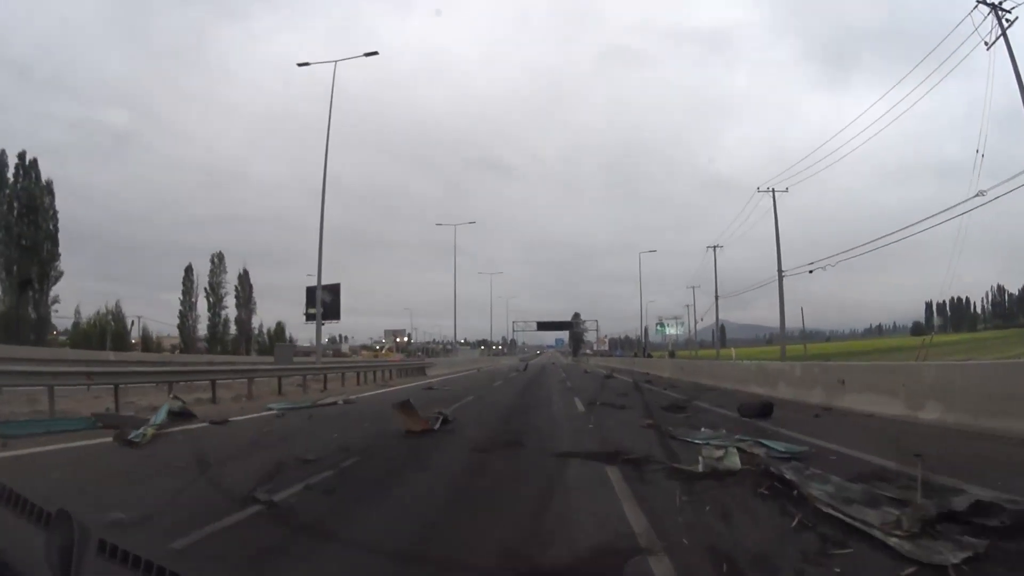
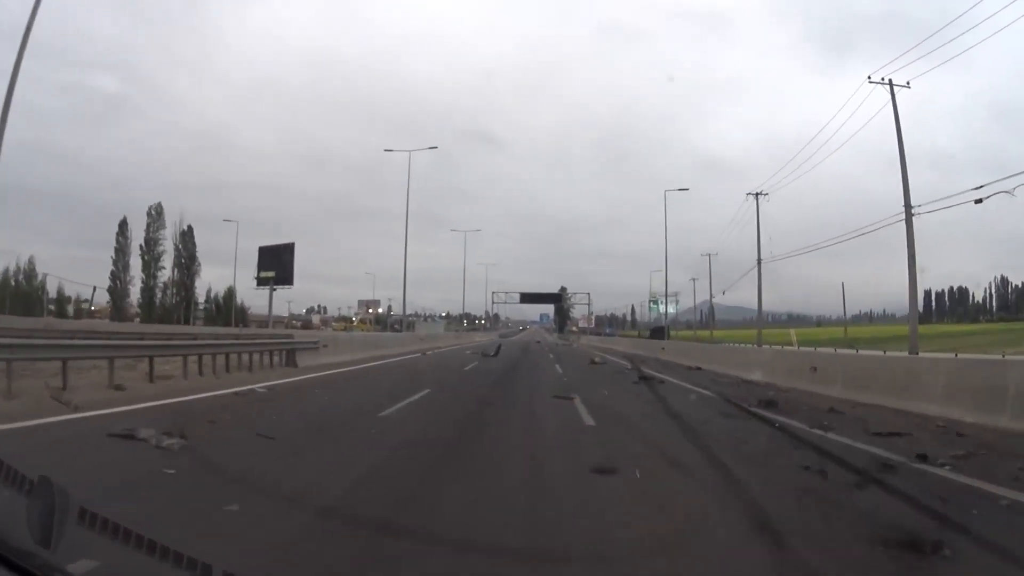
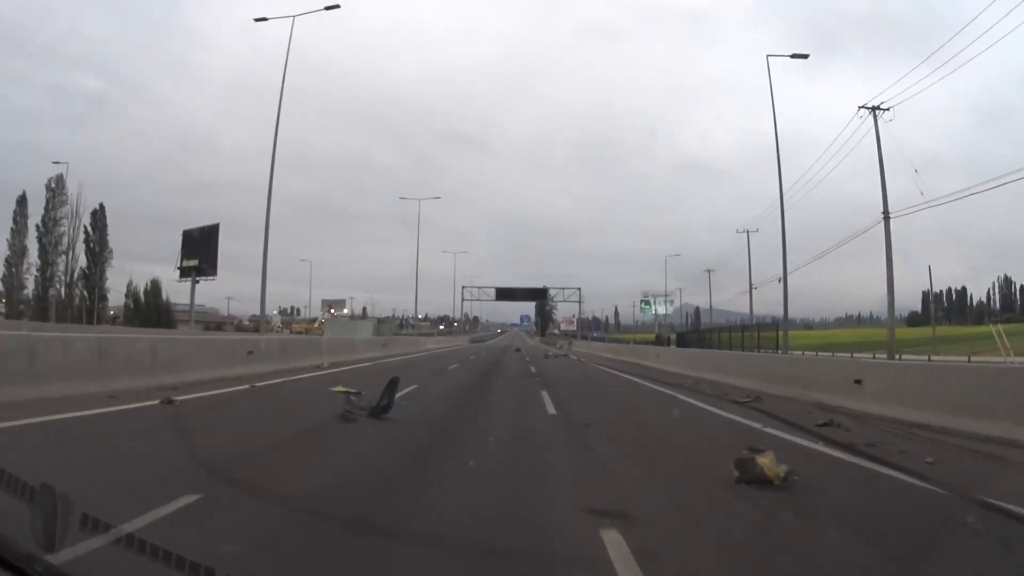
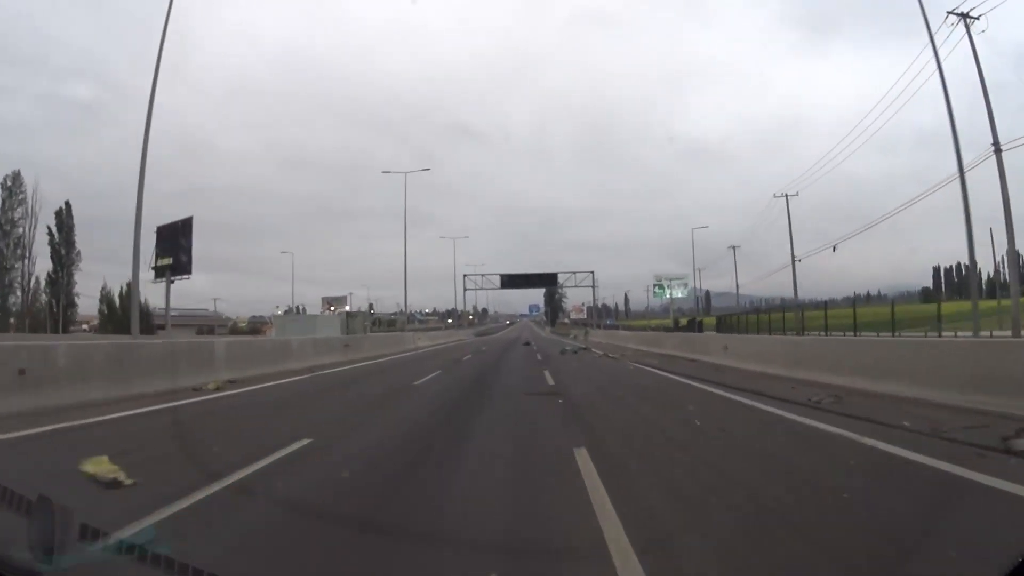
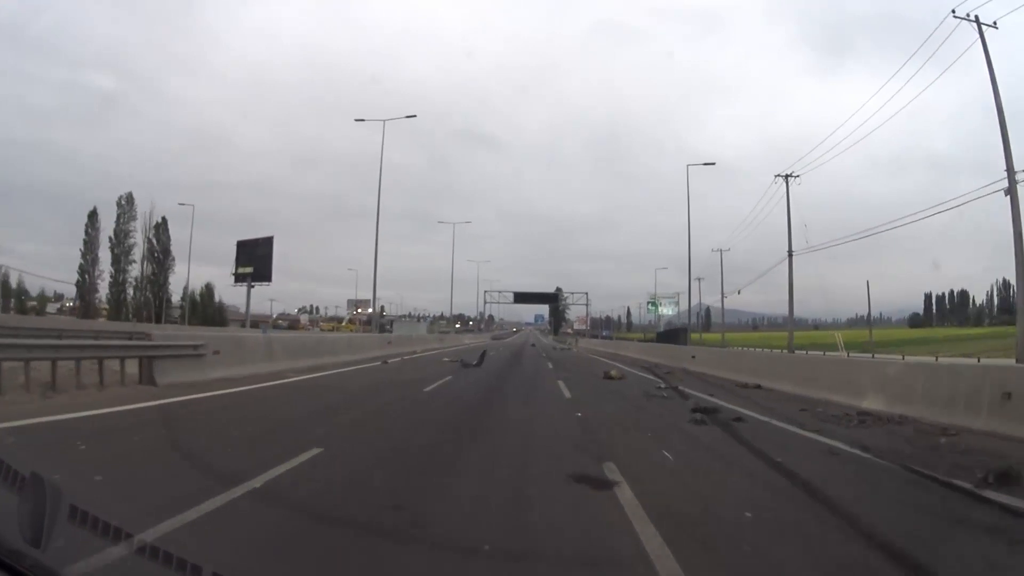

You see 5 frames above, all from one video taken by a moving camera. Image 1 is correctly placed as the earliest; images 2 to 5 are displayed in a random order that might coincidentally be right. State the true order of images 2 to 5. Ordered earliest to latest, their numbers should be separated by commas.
2, 5, 3, 4
